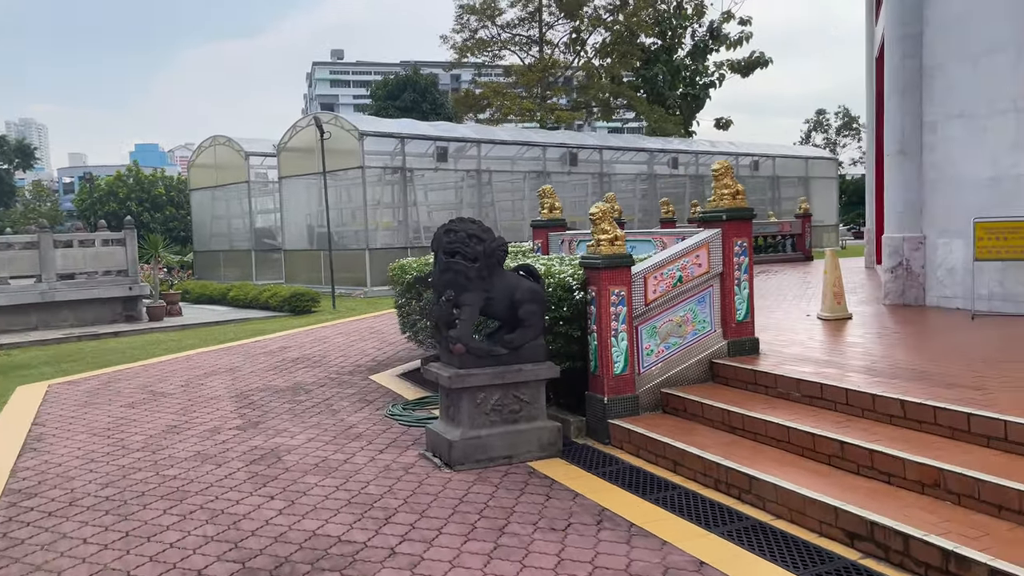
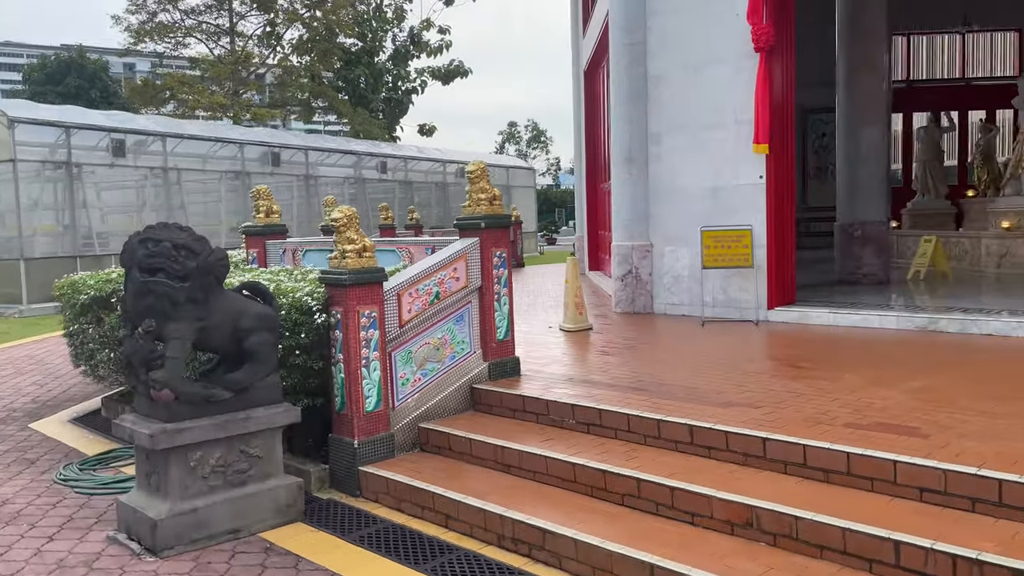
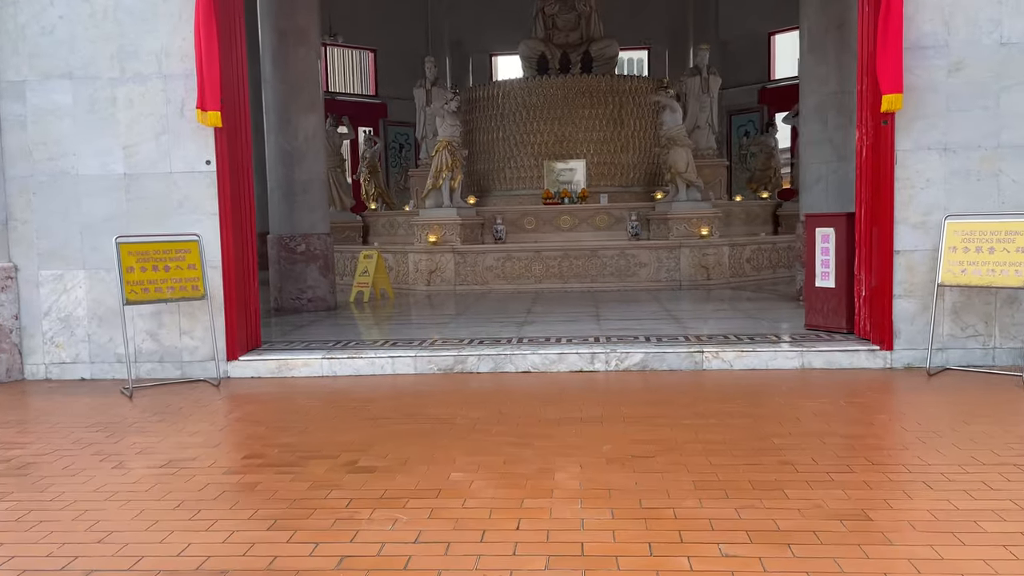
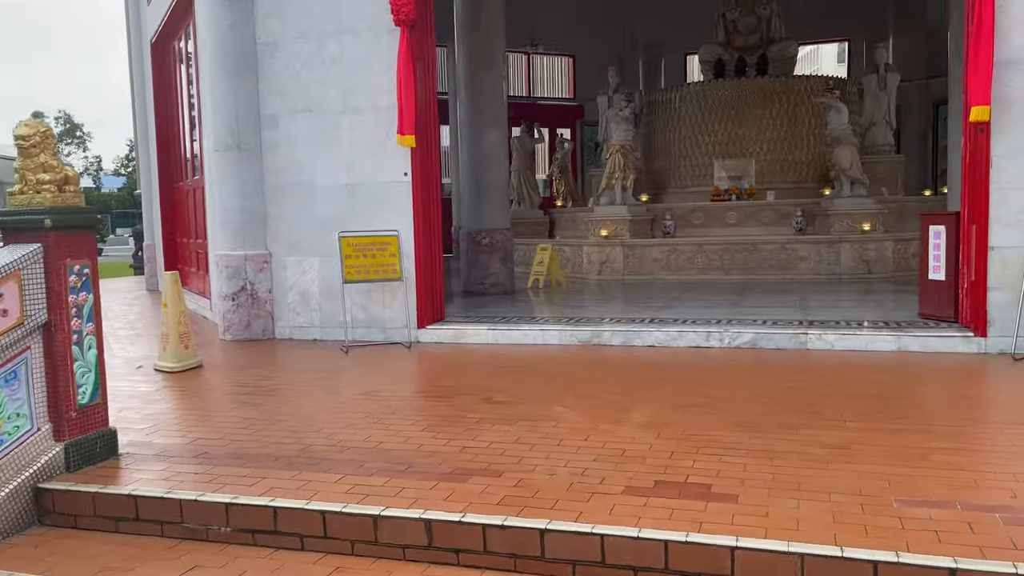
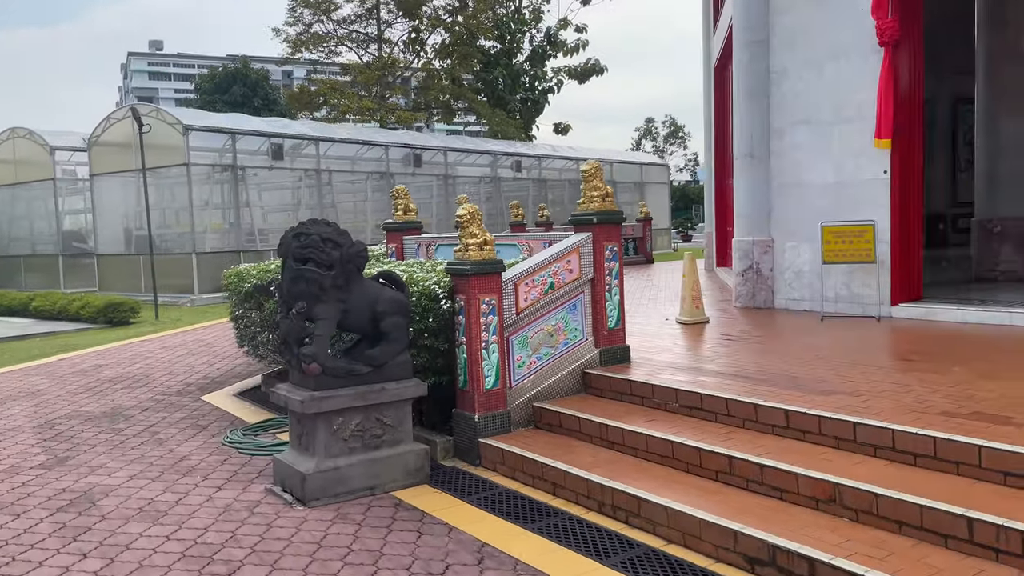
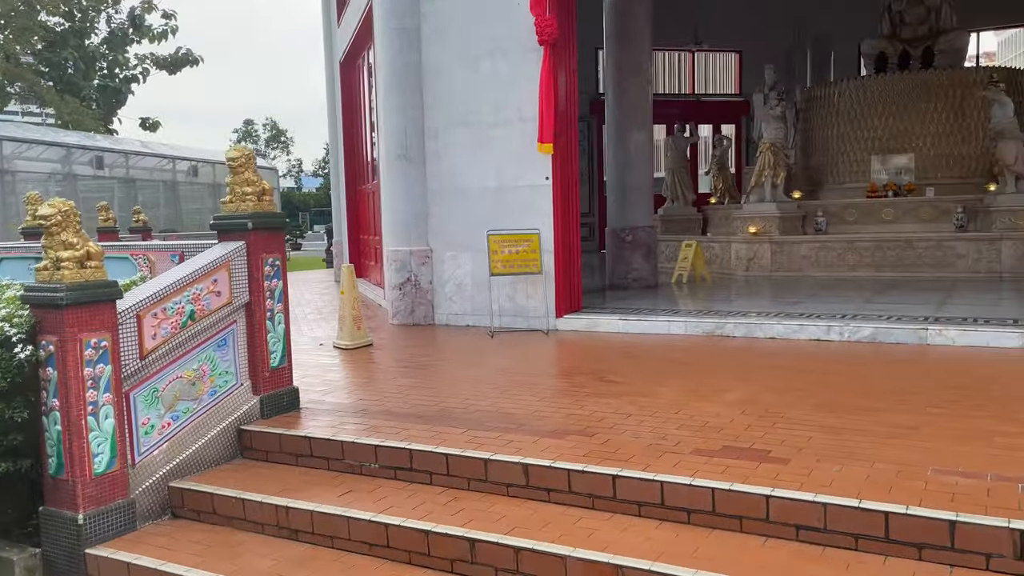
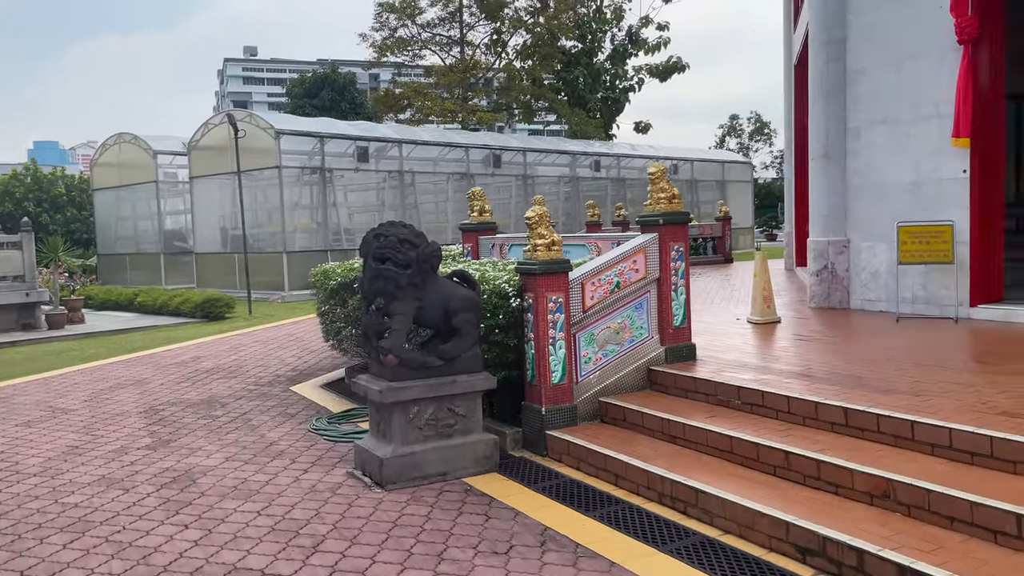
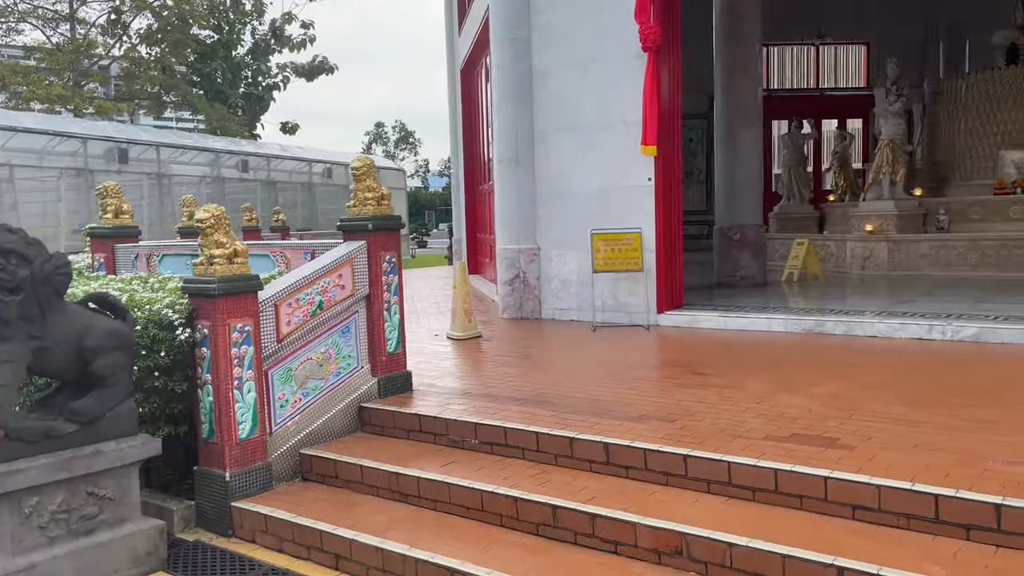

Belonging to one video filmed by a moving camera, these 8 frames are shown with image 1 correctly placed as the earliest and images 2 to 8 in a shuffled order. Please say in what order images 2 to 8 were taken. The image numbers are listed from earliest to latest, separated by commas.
7, 5, 2, 8, 6, 4, 3
